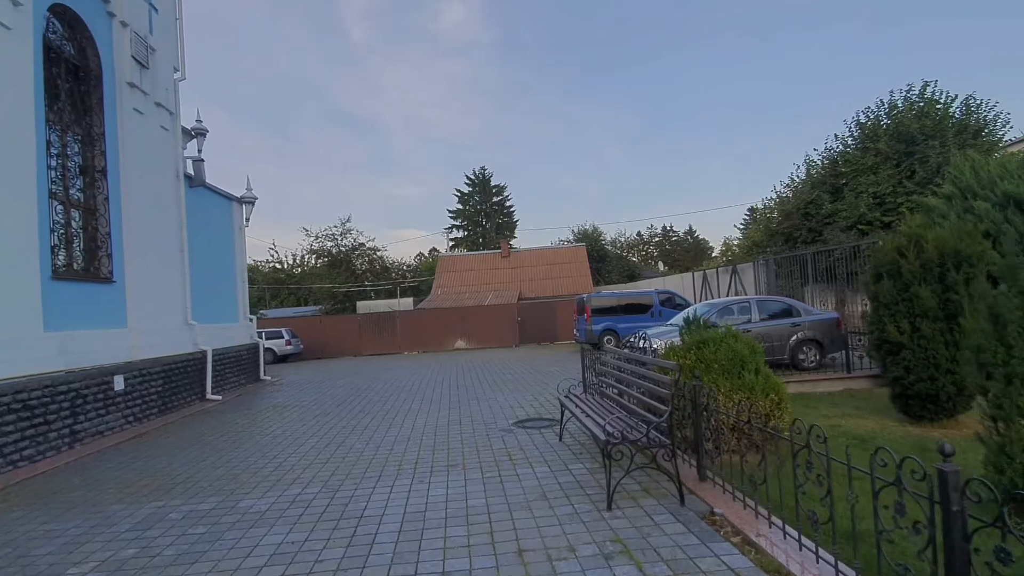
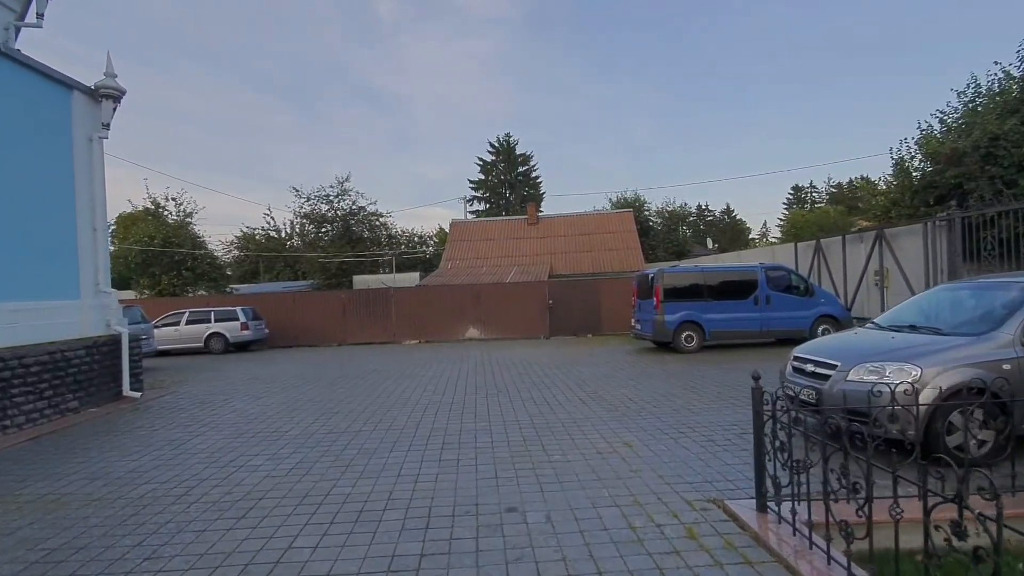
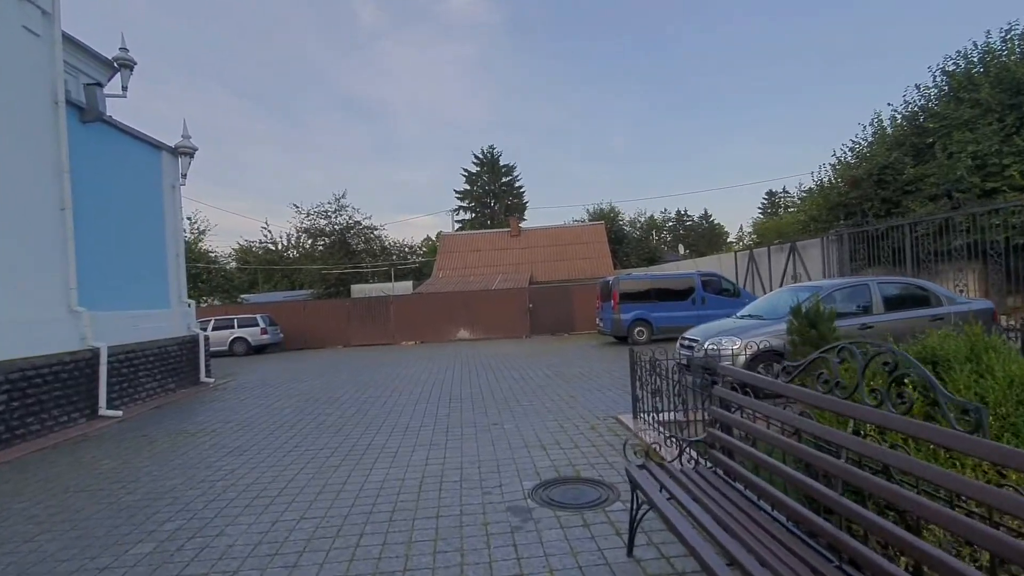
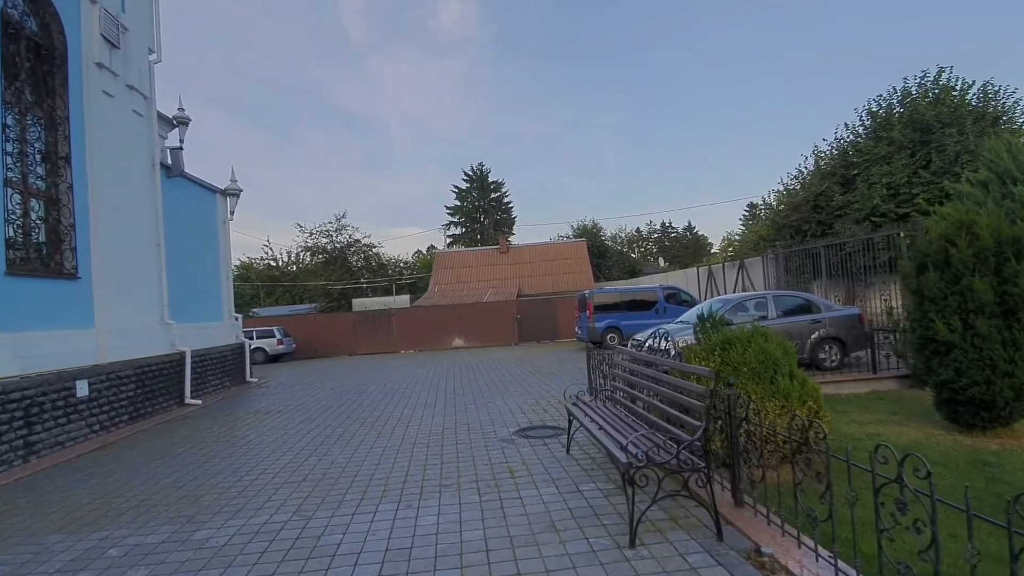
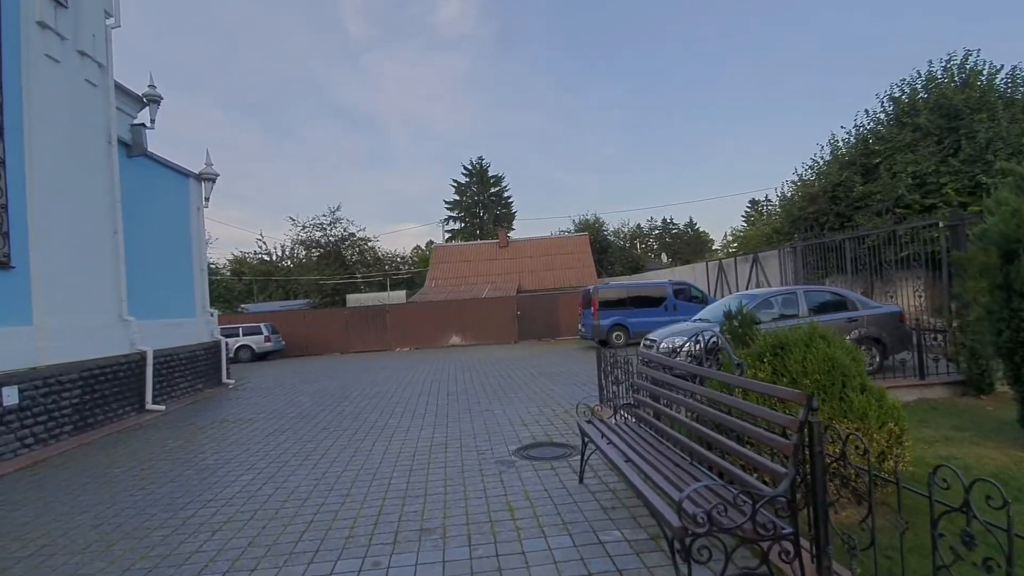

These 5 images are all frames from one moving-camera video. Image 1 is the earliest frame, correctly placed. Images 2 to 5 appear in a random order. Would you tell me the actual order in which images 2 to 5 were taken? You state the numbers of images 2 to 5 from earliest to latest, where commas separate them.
4, 5, 3, 2
